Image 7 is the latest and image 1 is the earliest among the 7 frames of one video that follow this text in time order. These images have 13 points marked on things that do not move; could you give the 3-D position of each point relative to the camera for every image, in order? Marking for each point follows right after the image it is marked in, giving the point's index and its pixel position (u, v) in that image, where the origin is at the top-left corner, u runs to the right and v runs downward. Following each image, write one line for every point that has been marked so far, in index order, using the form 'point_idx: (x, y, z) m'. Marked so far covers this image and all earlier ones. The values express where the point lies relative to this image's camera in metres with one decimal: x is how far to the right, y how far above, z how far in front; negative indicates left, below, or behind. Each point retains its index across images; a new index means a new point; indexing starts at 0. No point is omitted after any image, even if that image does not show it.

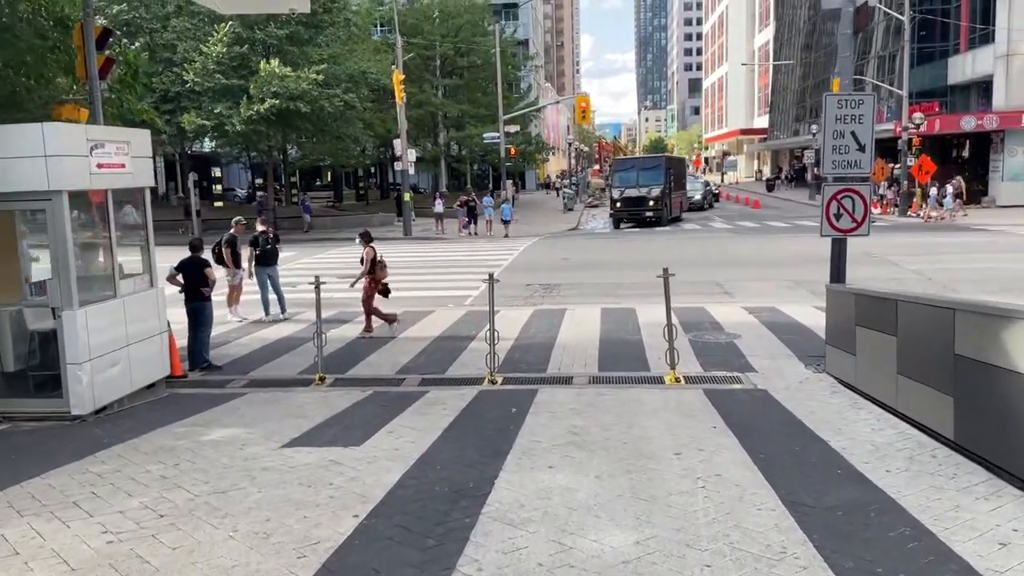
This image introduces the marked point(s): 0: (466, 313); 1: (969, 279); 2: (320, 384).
0: (-0.8, -0.4, +14.5) m
1: (+9.2, +0.2, +16.6) m
2: (-2.1, -1.1, +9.1) m
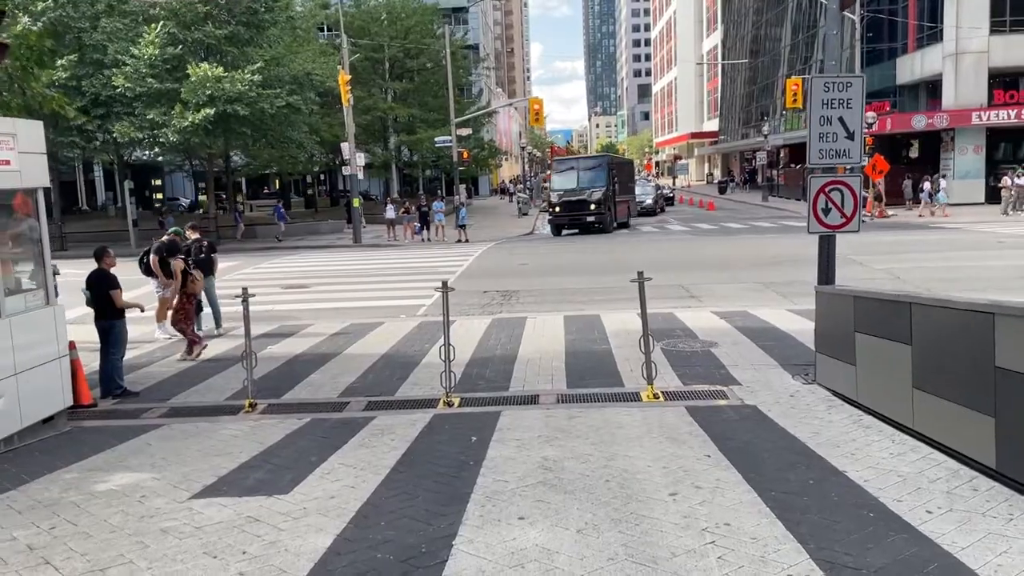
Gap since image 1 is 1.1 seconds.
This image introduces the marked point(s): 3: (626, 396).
0: (-1.5, -0.6, +13.4) m
1: (+8.4, +0.2, +16.1) m
2: (-2.5, -1.2, +8.0) m
3: (+1.1, -1.0, +8.0) m
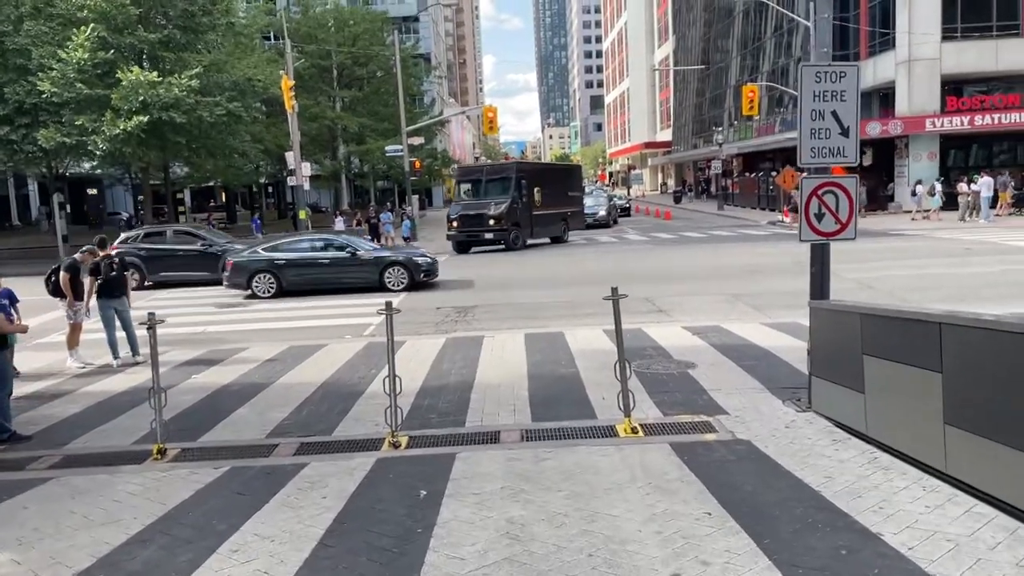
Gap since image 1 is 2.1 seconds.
0: (-2.2, -0.9, +12.2) m
1: (+7.5, 0.0, +15.4) m
2: (-2.9, -1.4, +6.7) m
3: (+0.7, -1.2, +6.9) m
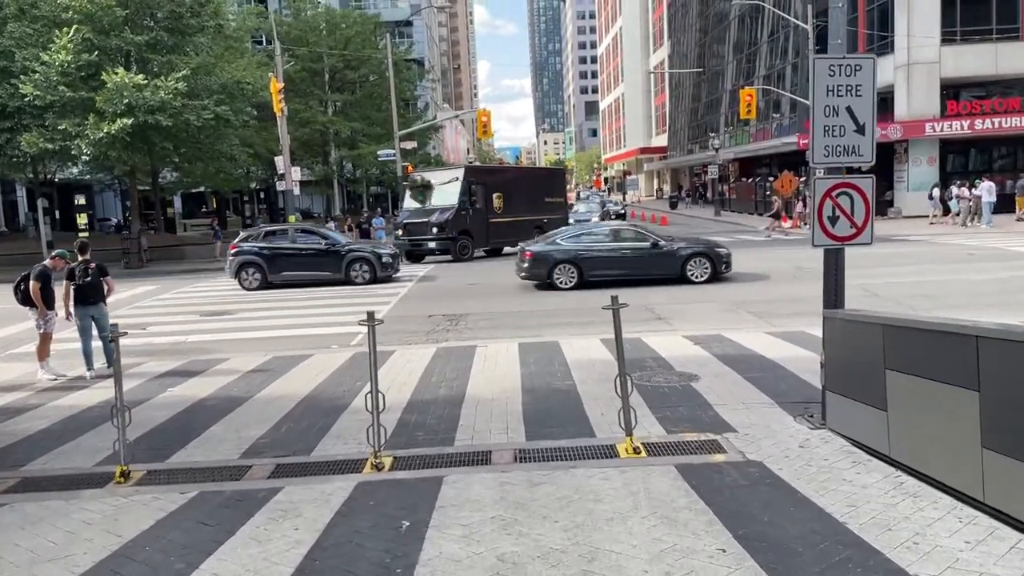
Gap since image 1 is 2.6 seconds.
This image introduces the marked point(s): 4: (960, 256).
0: (-2.3, -1.0, +11.7) m
1: (+7.4, -0.1, +15.0) m
2: (-3.0, -1.5, +6.2) m
3: (+0.7, -1.3, +6.4) m
4: (+10.6, +0.7, +19.5) m
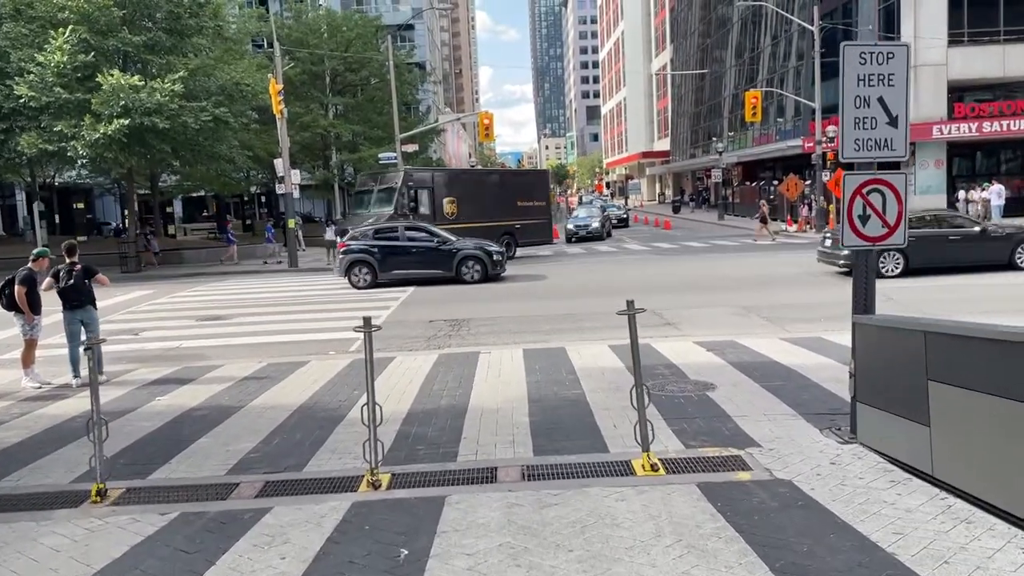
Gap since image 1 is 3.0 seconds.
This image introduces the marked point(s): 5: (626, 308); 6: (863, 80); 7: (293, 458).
0: (-2.2, -1.0, +11.3) m
1: (+7.5, -0.2, +14.5) m
2: (-2.9, -1.5, +5.7) m
3: (+0.7, -1.3, +6.0) m
4: (+10.7, +0.6, +19.0) m
5: (+0.8, -0.2, +5.8) m
6: (+2.6, +1.6, +6.2) m
7: (-1.8, -1.4, +6.7) m
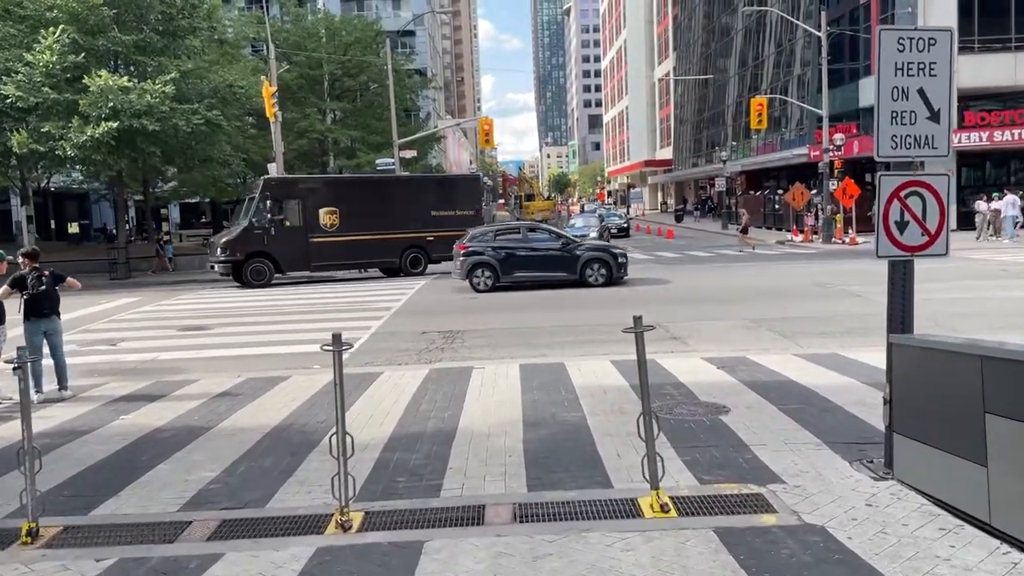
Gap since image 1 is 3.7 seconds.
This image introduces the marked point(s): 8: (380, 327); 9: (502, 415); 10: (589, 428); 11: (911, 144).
0: (-2.3, -1.2, +10.5) m
1: (+7.4, -0.4, +13.8) m
2: (-3.0, -1.6, +5.0) m
3: (+0.7, -1.4, +5.2) m
4: (+10.6, +0.4, +18.3) m
5: (+0.7, -0.2, +5.1) m
6: (+2.6, +1.5, +5.5) m
7: (-1.8, -1.5, +5.9) m
8: (-2.3, -0.7, +14.4) m
9: (-0.1, -1.2, +7.8) m
10: (+0.7, -1.2, +7.2) m
11: (+2.7, +1.0, +5.5) m
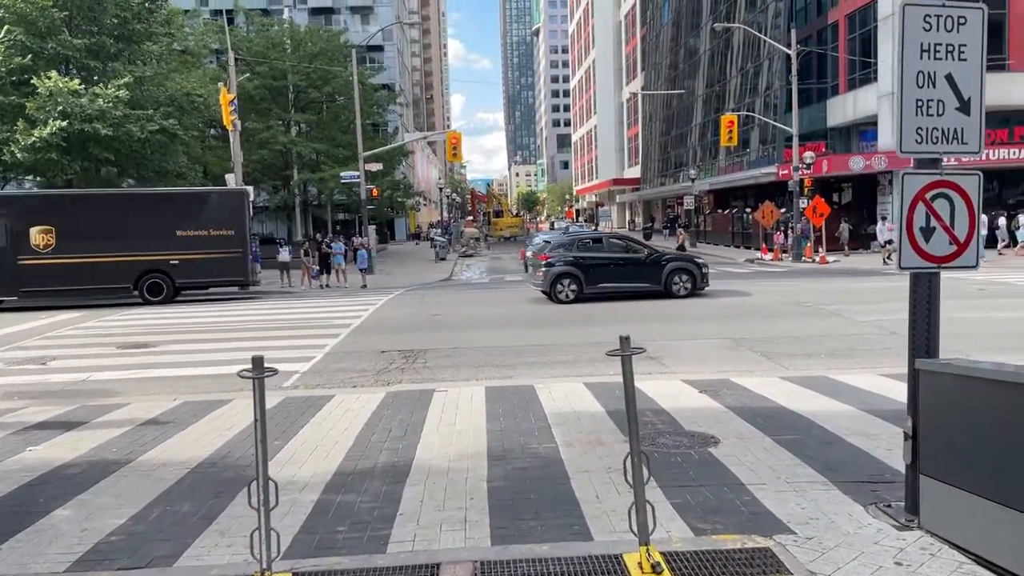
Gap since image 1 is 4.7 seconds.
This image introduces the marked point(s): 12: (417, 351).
0: (-2.7, -1.3, +9.5) m
1: (+6.9, -0.7, +13.2) m
2: (-3.2, -1.6, +4.0) m
3: (+0.5, -1.5, +4.4) m
4: (+9.9, -0.1, +17.8) m
5: (+0.6, -0.3, +4.3) m
6: (+2.4, +1.4, +4.8) m
7: (-2.1, -1.5, +5.0) m
8: (-2.9, -0.9, +13.4) m
9: (-0.4, -1.3, +6.9) m
10: (+0.4, -1.3, +6.3) m
11: (+2.5, +0.9, +4.8) m
12: (-1.4, -1.0, +12.5) m
